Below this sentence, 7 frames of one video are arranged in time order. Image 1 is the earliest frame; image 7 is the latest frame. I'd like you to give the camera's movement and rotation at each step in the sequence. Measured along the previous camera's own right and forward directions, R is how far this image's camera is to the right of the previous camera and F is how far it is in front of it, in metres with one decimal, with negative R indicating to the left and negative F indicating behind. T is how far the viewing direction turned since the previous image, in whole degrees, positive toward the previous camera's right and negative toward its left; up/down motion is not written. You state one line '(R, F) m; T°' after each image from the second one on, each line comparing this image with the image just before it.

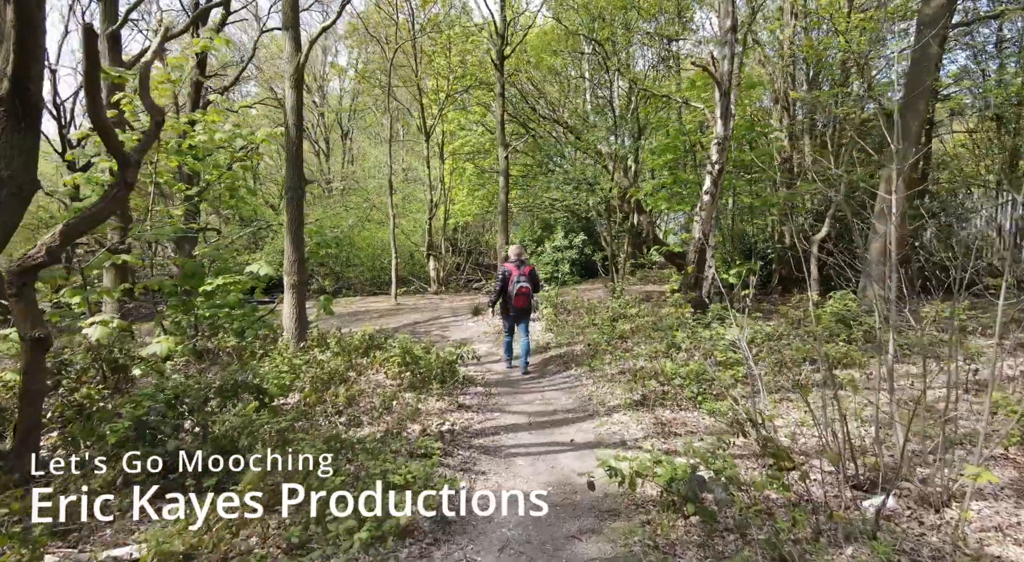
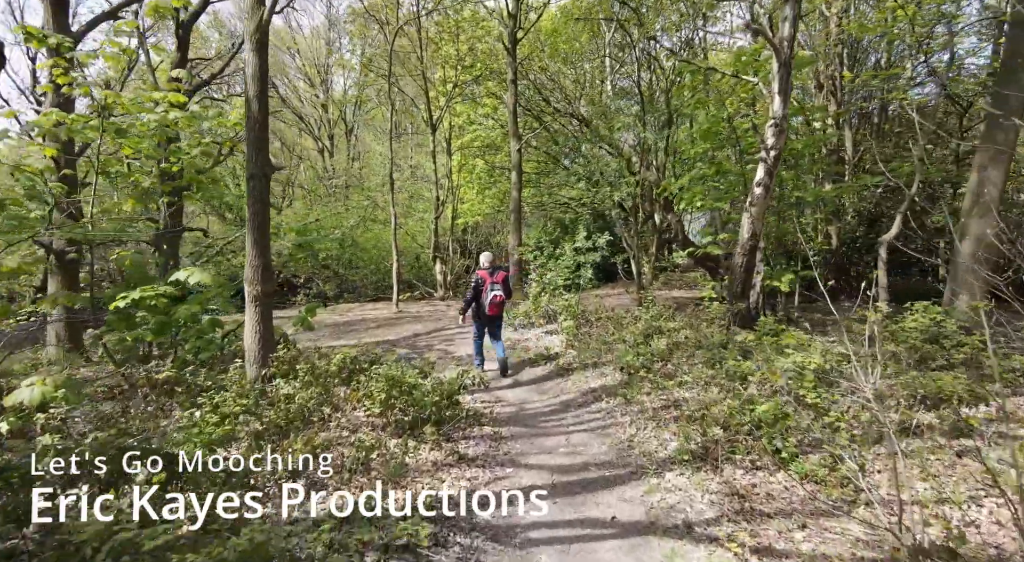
(0.0, +1.5) m; -1°
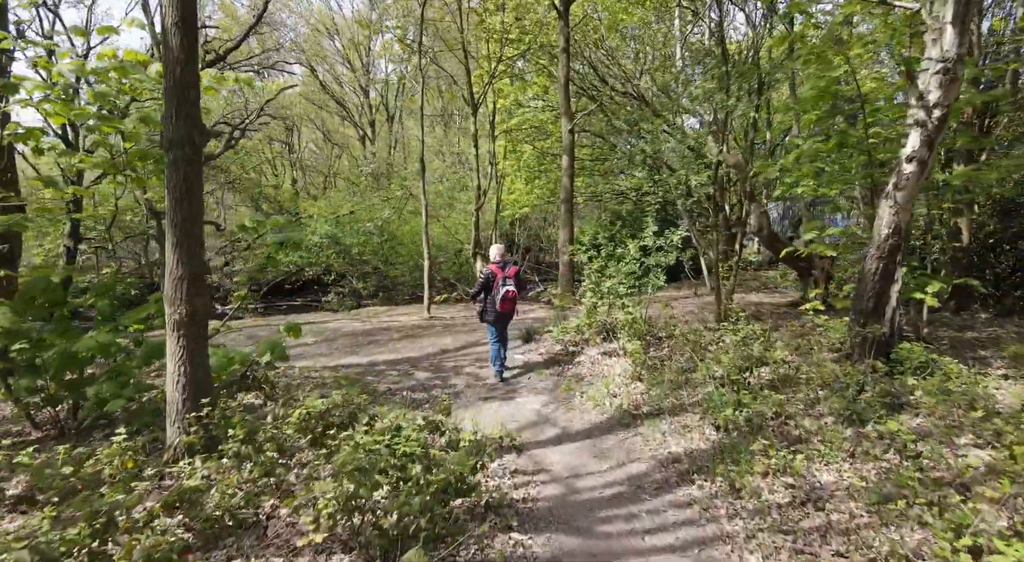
(0.0, +2.1) m; -5°
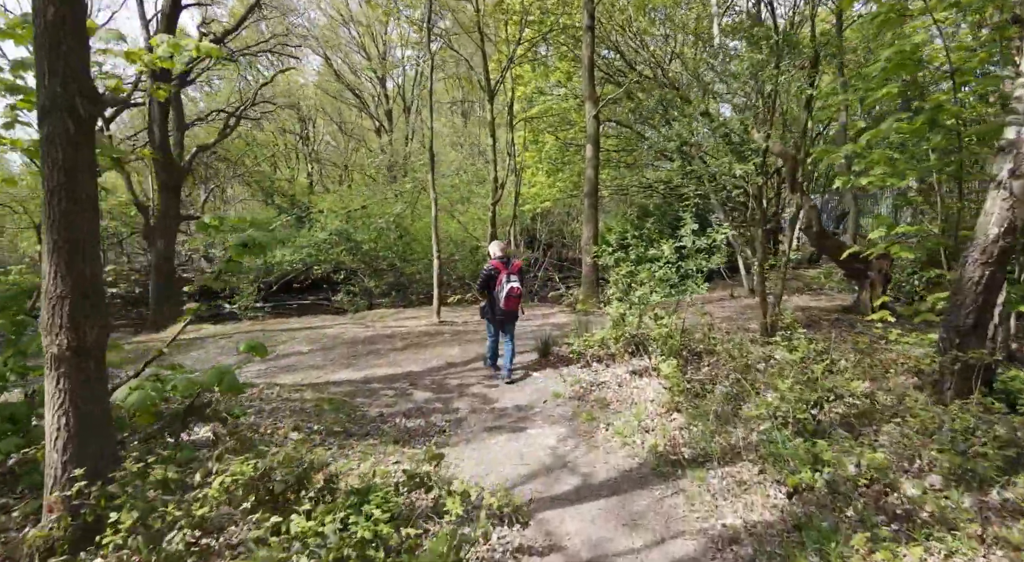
(+0.1, +1.1) m; -2°
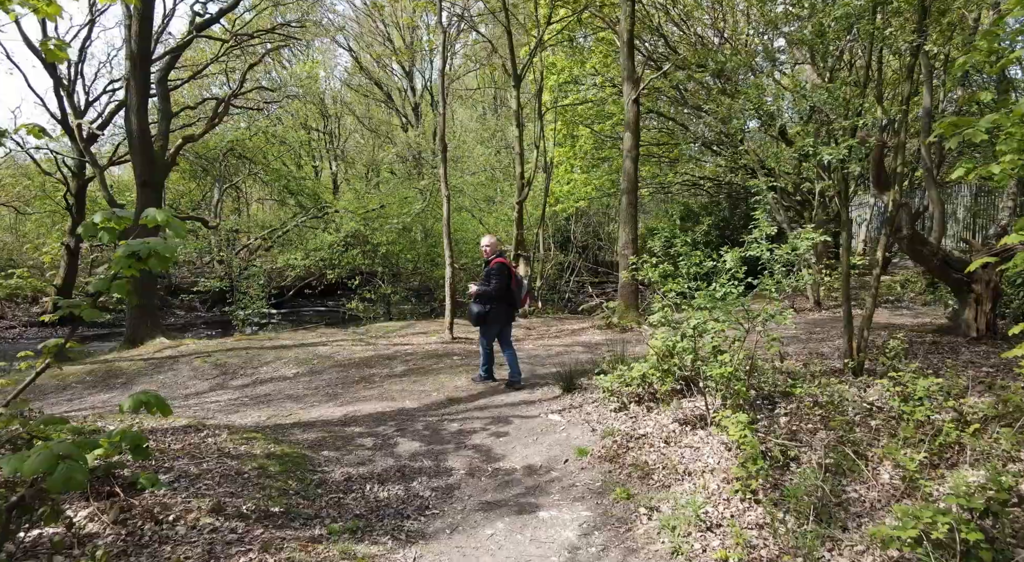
(+0.2, +1.6) m; -4°
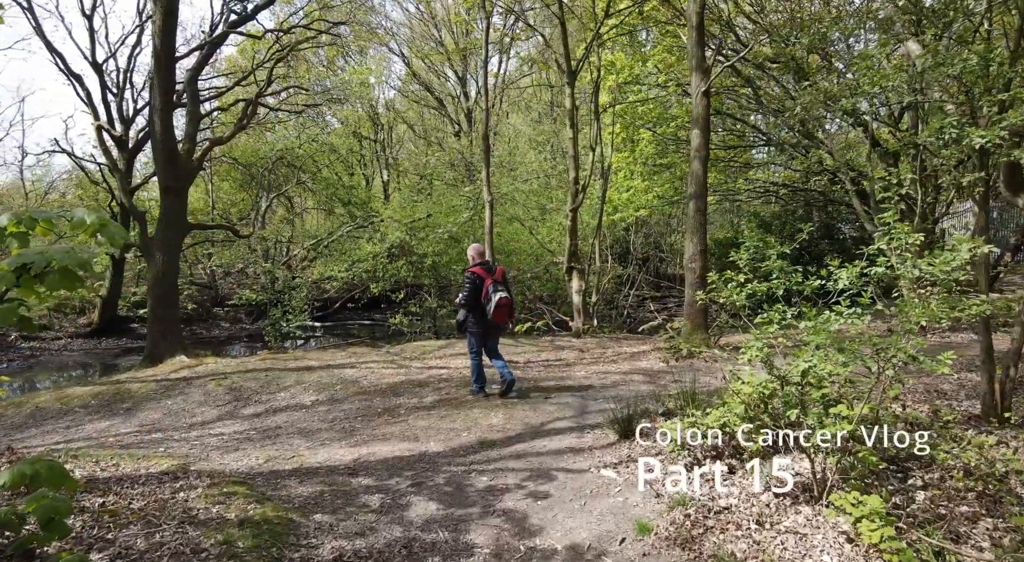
(+0.1, +1.1) m; -5°
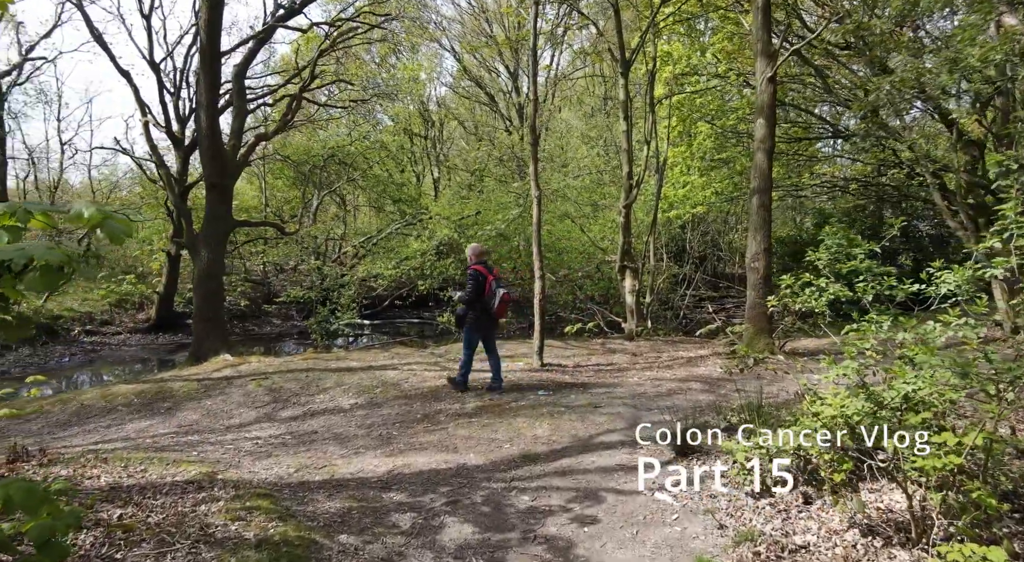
(0.0, +0.4) m; -5°
